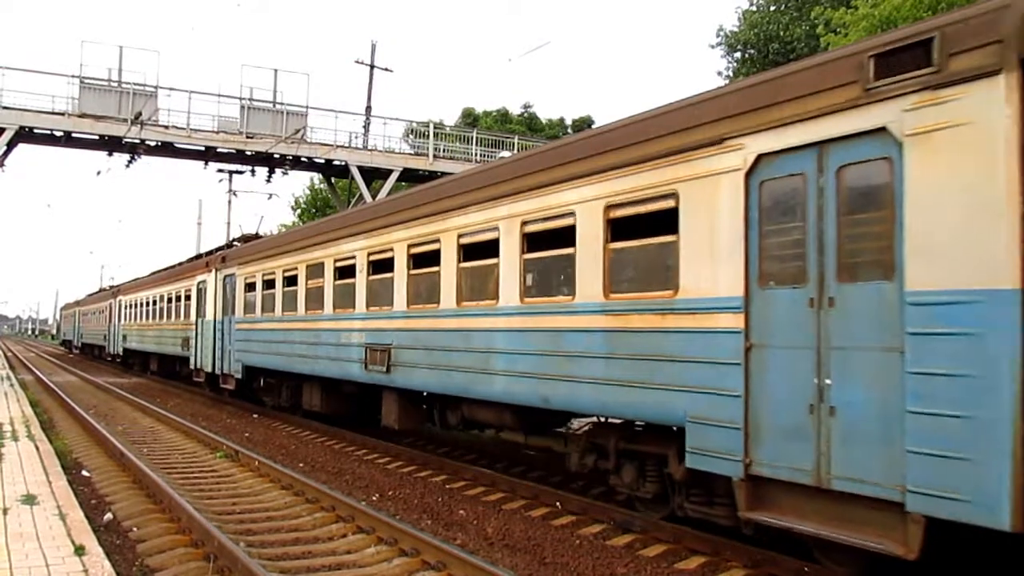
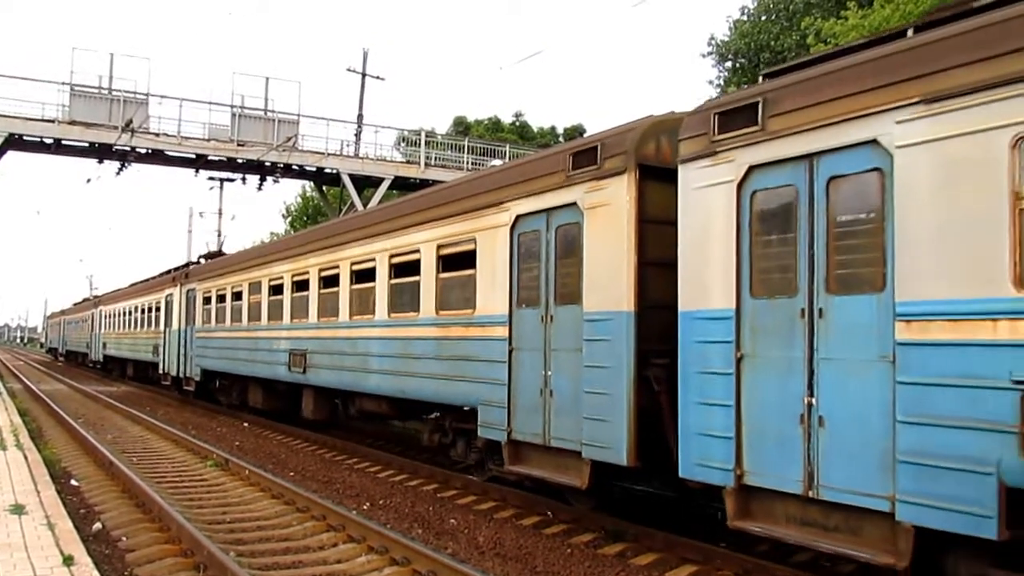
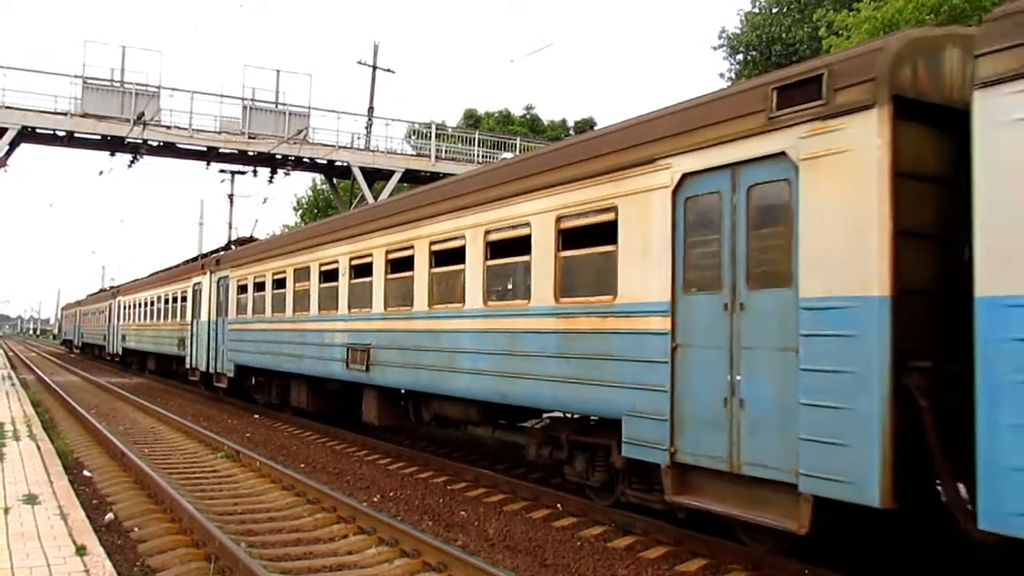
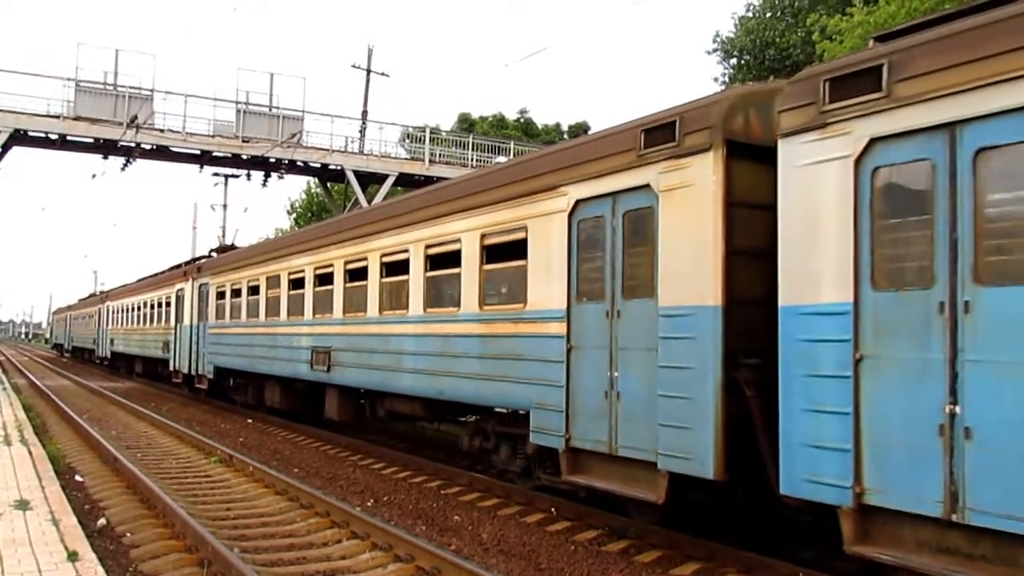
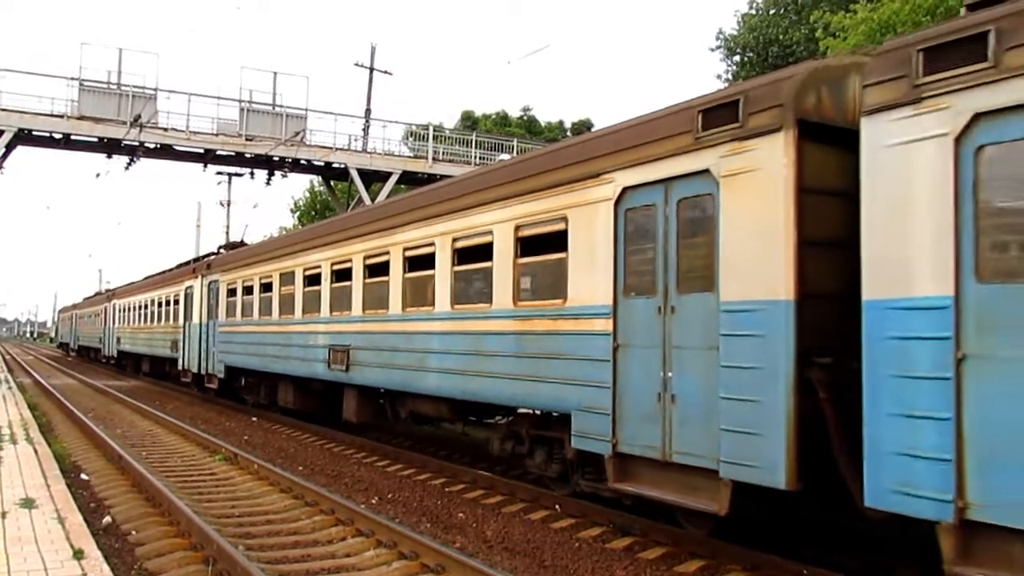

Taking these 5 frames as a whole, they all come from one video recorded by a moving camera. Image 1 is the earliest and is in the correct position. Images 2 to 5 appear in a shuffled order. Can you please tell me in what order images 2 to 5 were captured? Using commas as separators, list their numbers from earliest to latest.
3, 5, 4, 2
